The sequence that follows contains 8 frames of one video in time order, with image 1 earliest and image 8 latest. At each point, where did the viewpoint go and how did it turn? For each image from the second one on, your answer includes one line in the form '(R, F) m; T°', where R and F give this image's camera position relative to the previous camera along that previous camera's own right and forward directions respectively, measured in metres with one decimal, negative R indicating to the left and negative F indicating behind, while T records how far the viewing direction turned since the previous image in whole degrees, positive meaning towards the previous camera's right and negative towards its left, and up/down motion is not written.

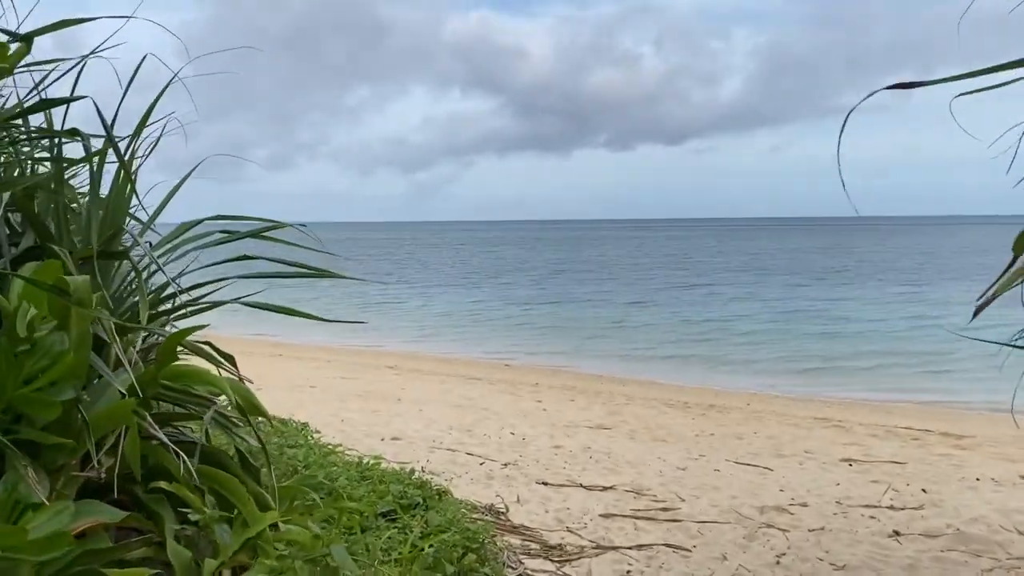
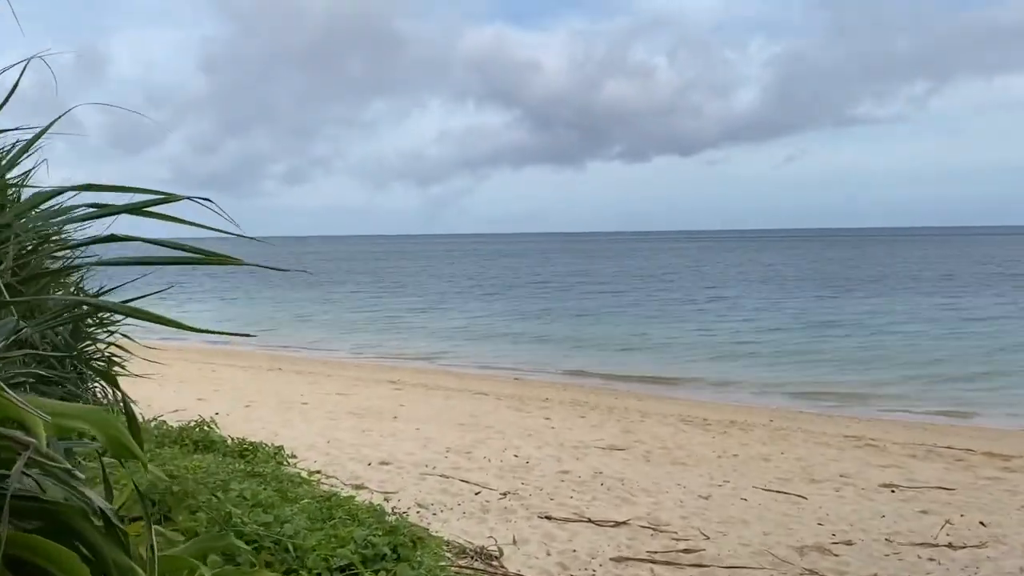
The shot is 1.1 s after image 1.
(+0.1, +0.7) m; -1°
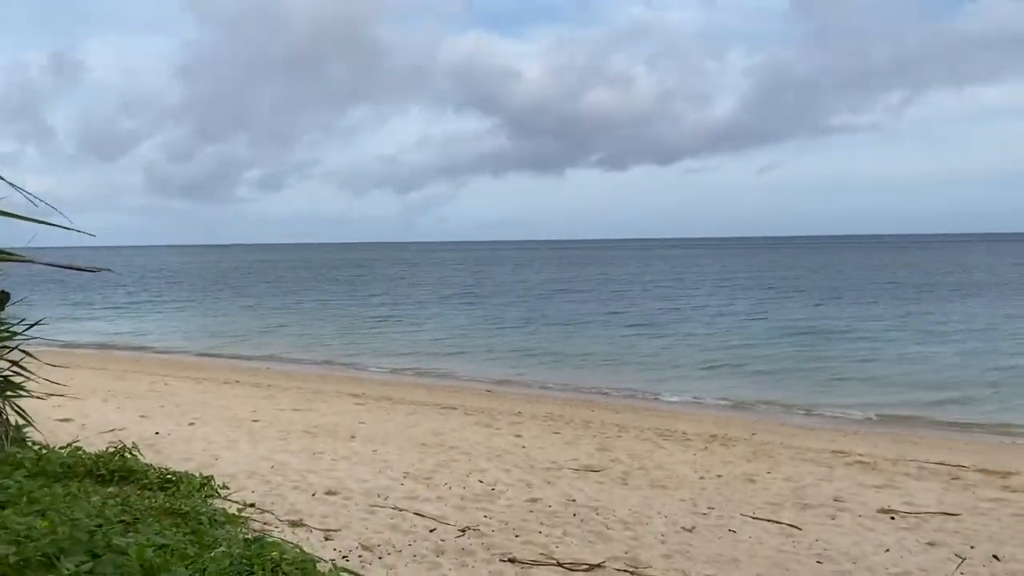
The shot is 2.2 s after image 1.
(+0.1, +0.6) m; +2°
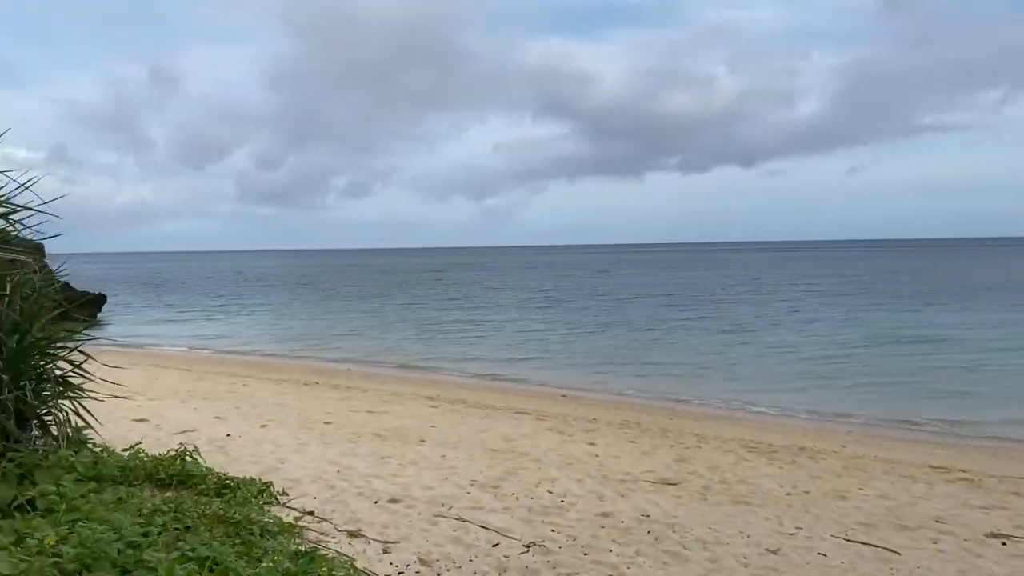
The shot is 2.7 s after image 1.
(+0.1, +0.3) m; -5°
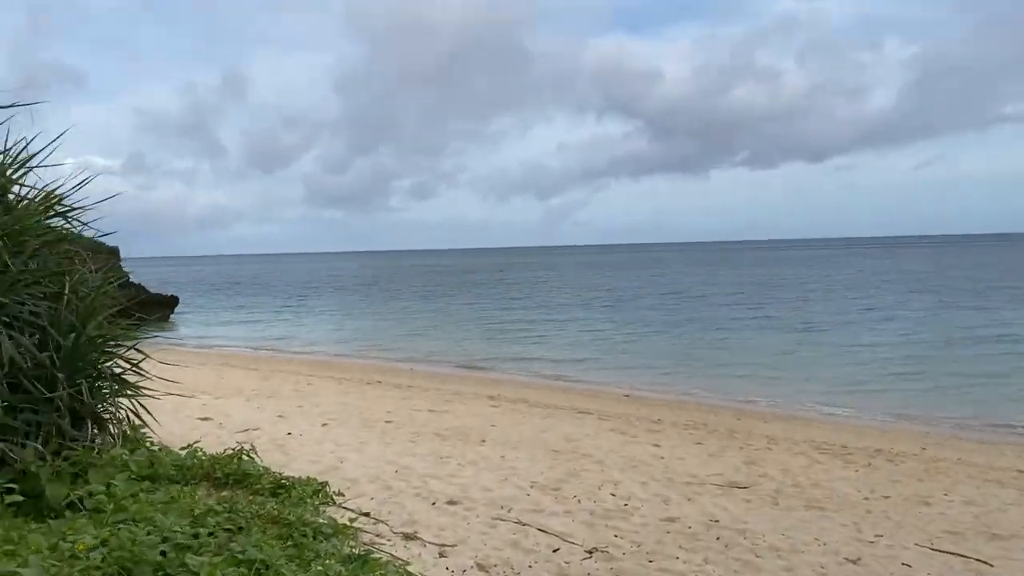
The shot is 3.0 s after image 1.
(0.0, +0.2) m; -4°
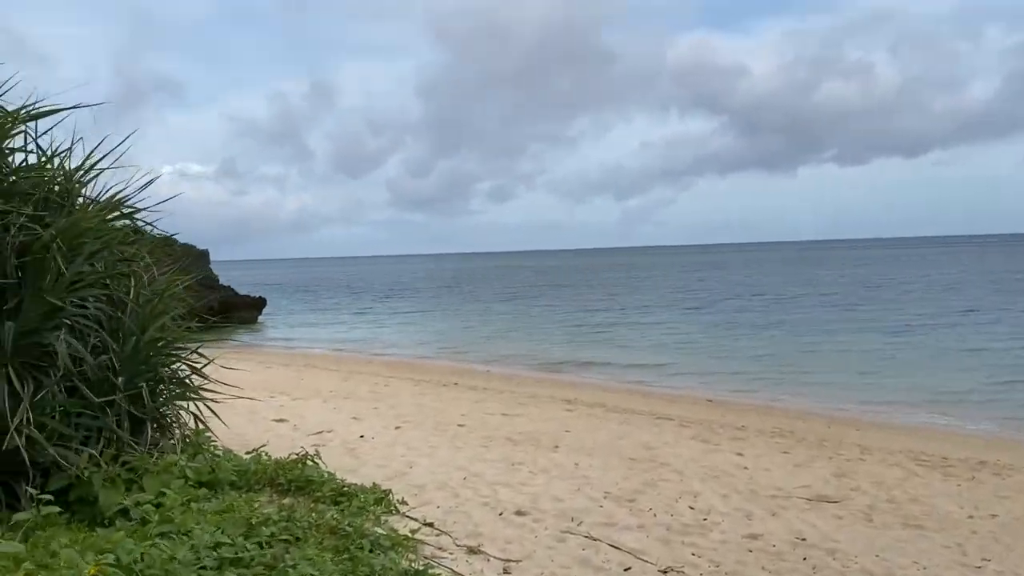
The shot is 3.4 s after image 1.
(+0.1, +0.2) m; -5°
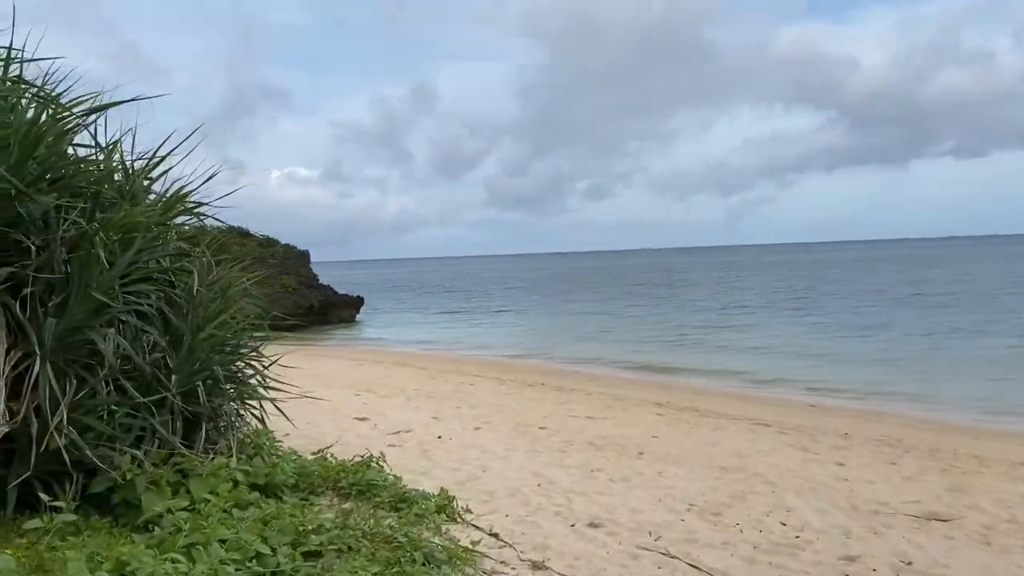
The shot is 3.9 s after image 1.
(+0.1, +0.3) m; -6°
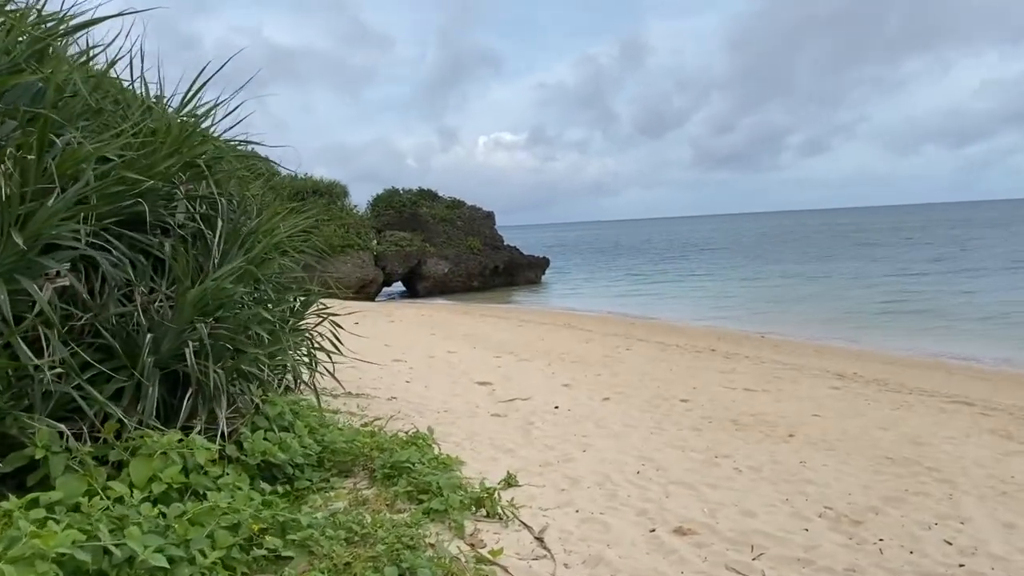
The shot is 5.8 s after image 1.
(+0.6, +1.0) m; -13°
